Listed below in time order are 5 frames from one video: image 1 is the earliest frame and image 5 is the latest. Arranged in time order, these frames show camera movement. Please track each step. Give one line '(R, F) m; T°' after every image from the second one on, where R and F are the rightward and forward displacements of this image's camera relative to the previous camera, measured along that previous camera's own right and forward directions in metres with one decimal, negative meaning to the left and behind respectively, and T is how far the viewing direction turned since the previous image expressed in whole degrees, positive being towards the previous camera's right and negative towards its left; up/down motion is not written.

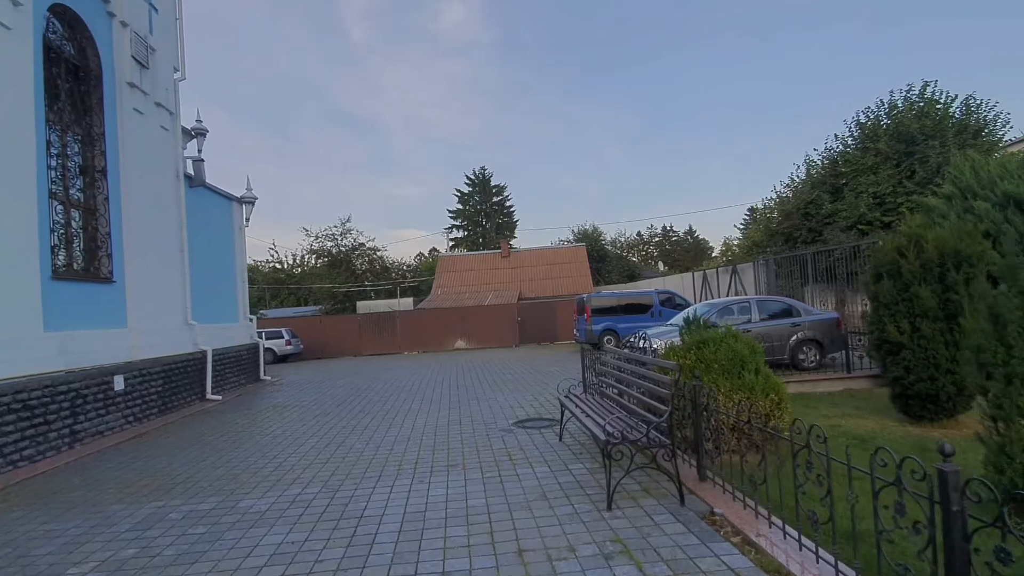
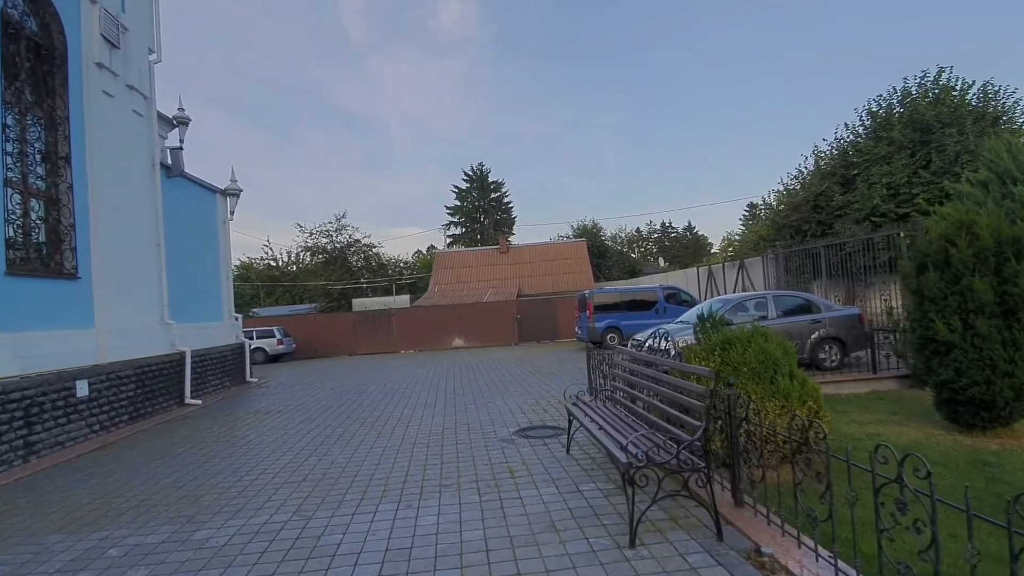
(0.0, +0.8) m; 0°
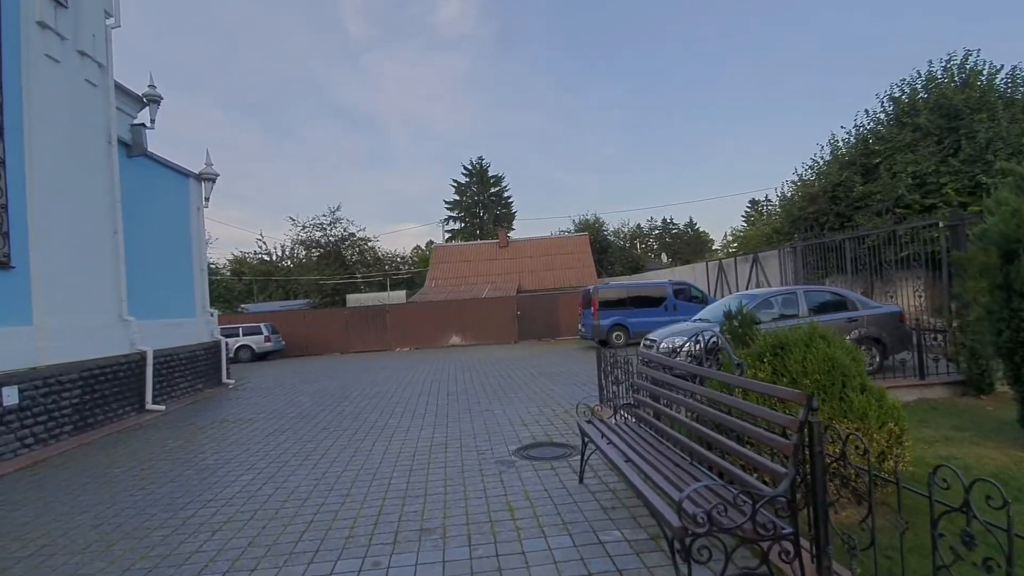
(0.0, +1.2) m; 0°
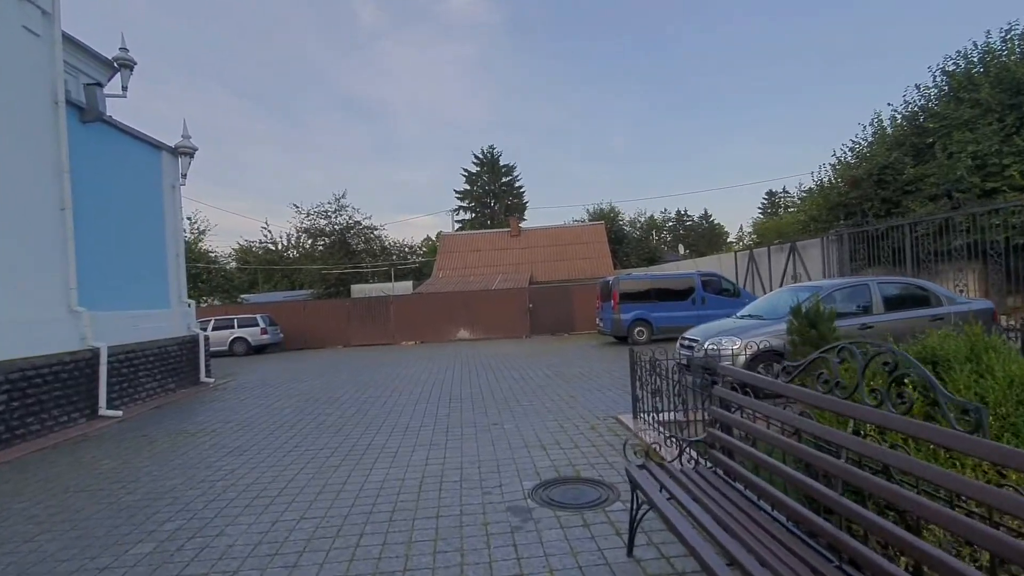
(-0.1, +1.6) m; -1°
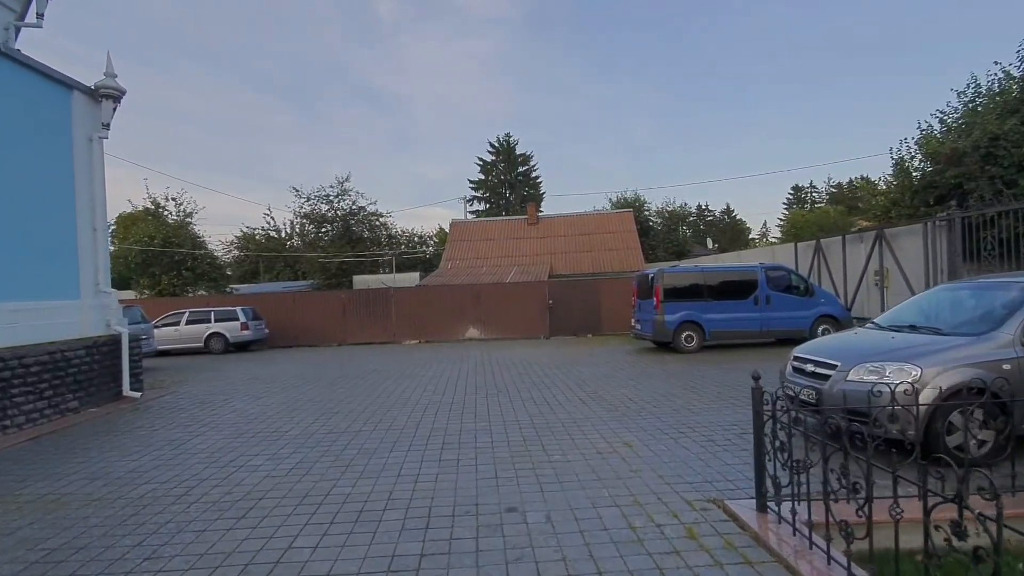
(-0.1, +3.1) m; -2°
